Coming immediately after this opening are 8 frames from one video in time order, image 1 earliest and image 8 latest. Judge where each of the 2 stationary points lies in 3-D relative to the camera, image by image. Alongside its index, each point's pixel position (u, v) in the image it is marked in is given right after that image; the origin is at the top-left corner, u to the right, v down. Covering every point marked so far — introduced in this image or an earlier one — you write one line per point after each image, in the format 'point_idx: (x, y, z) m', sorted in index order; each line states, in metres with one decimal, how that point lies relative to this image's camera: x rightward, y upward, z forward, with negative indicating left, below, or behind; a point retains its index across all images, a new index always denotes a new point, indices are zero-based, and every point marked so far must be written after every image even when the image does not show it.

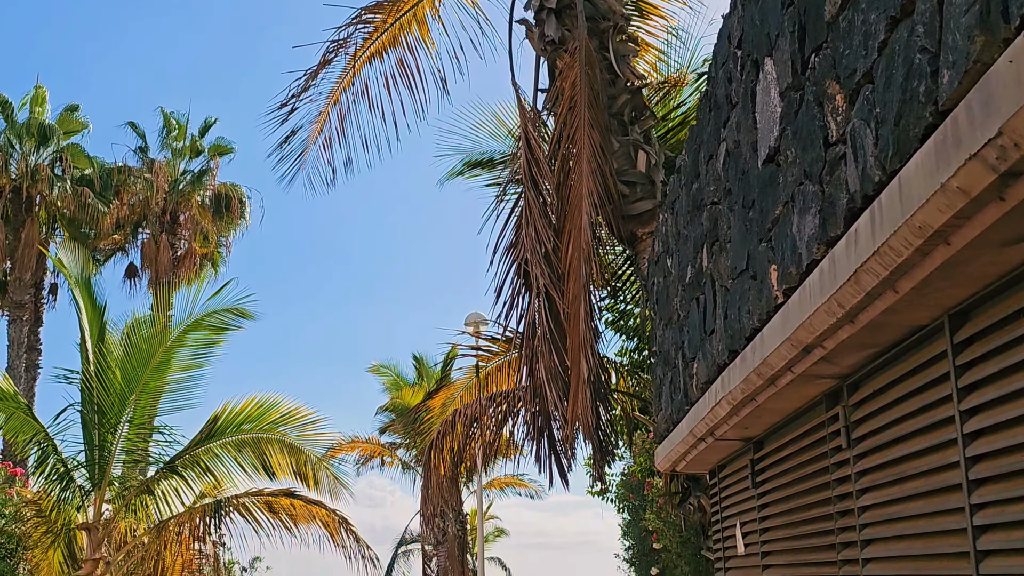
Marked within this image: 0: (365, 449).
0: (-3.5, -3.9, +18.7) m
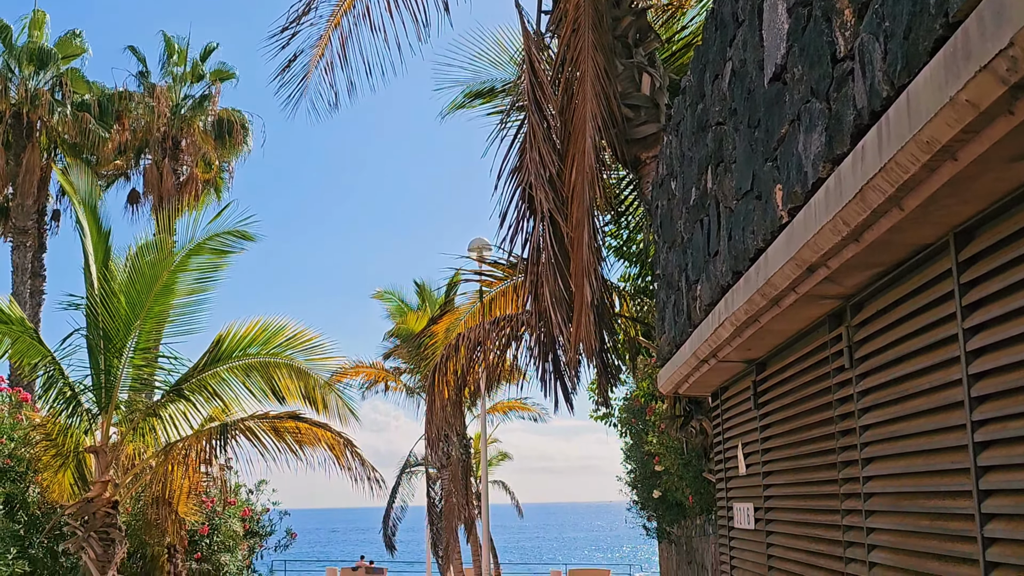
0: (-3.4, -2.0, +18.8) m
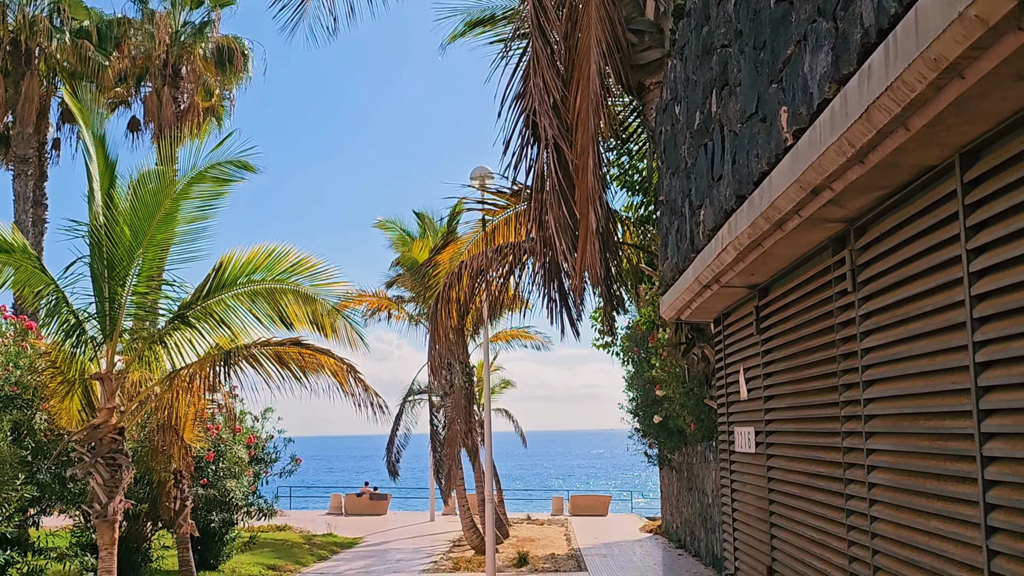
0: (-3.4, -0.3, +18.8) m
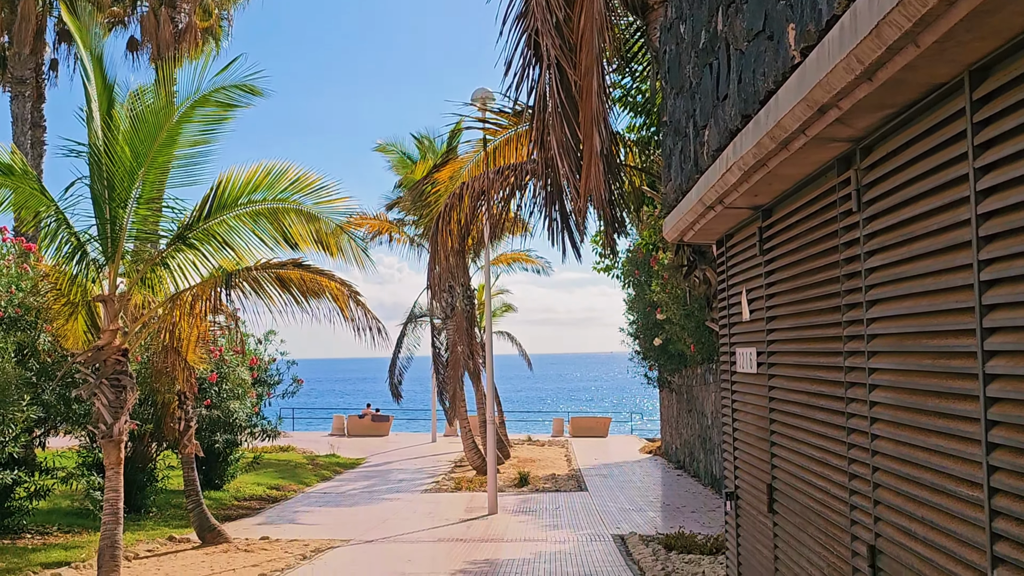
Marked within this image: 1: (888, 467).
0: (-3.3, +1.5, +18.7) m
1: (+1.1, -0.5, +2.2) m
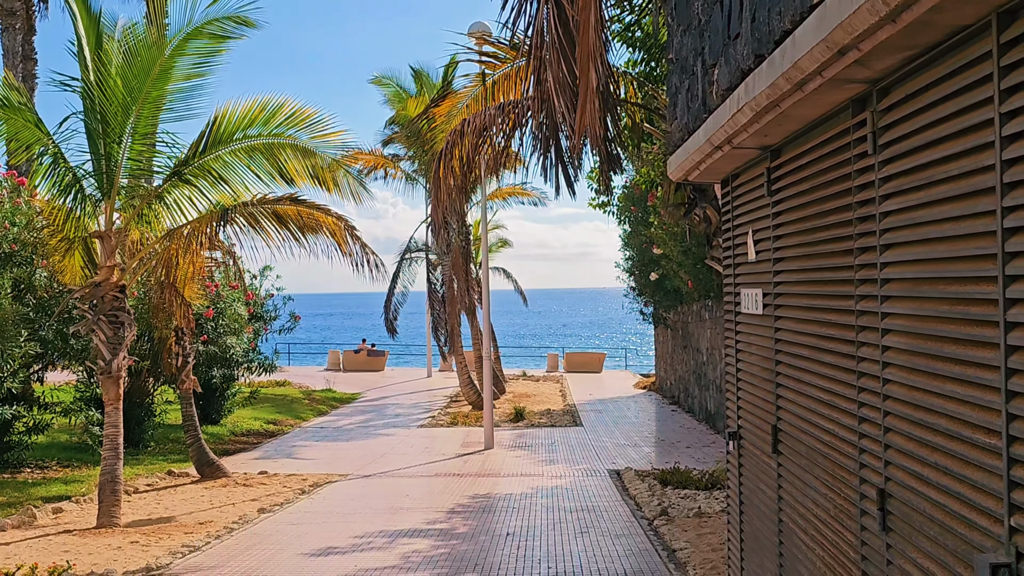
0: (-3.4, +3.0, +18.4) m
1: (+1.1, -0.4, +2.2) m
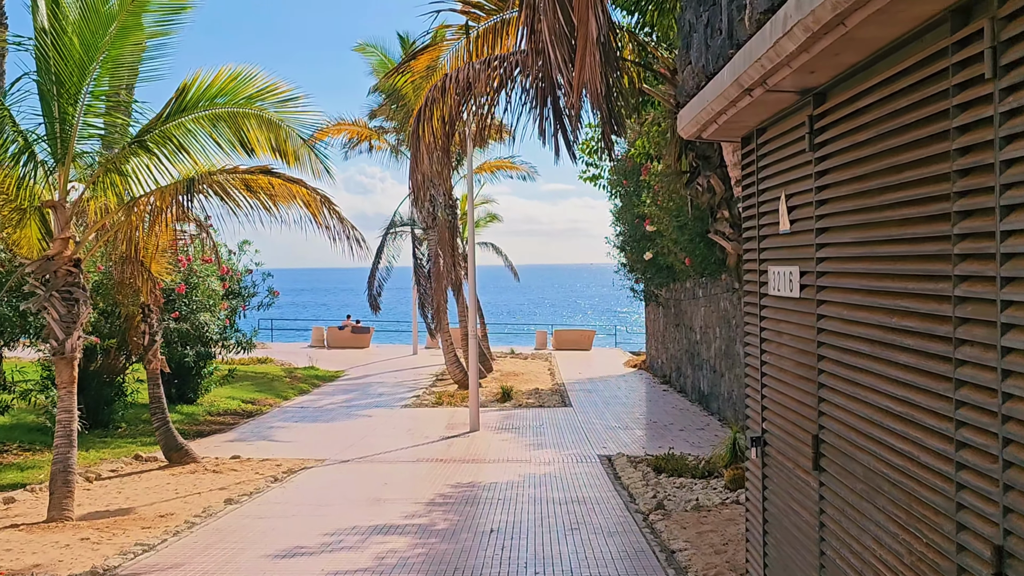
0: (-3.7, +3.6, +17.7) m
1: (+1.0, -0.3, +1.7) m
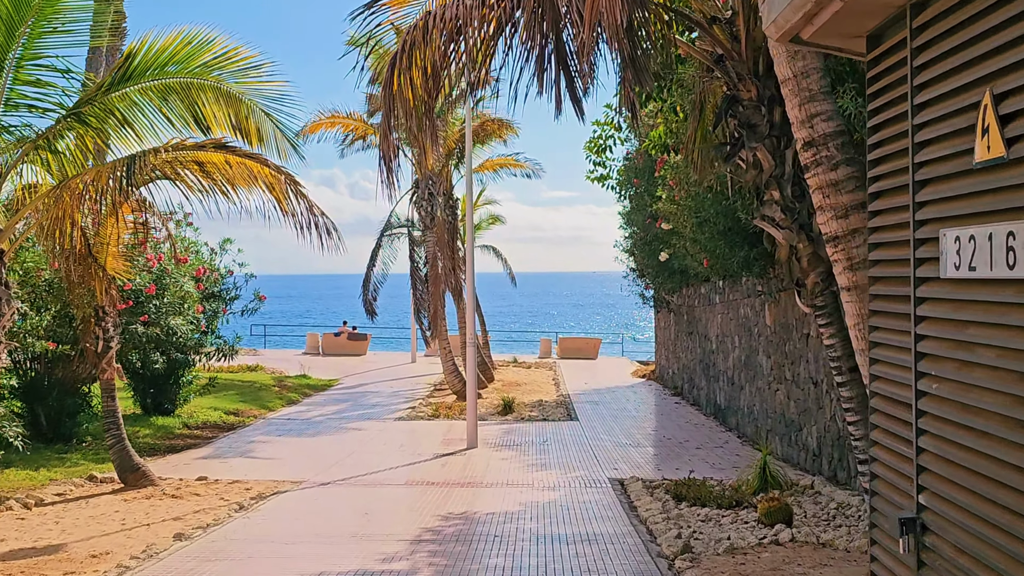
0: (-3.6, +3.5, +16.7) m
1: (+1.0, -0.3, +0.6) m
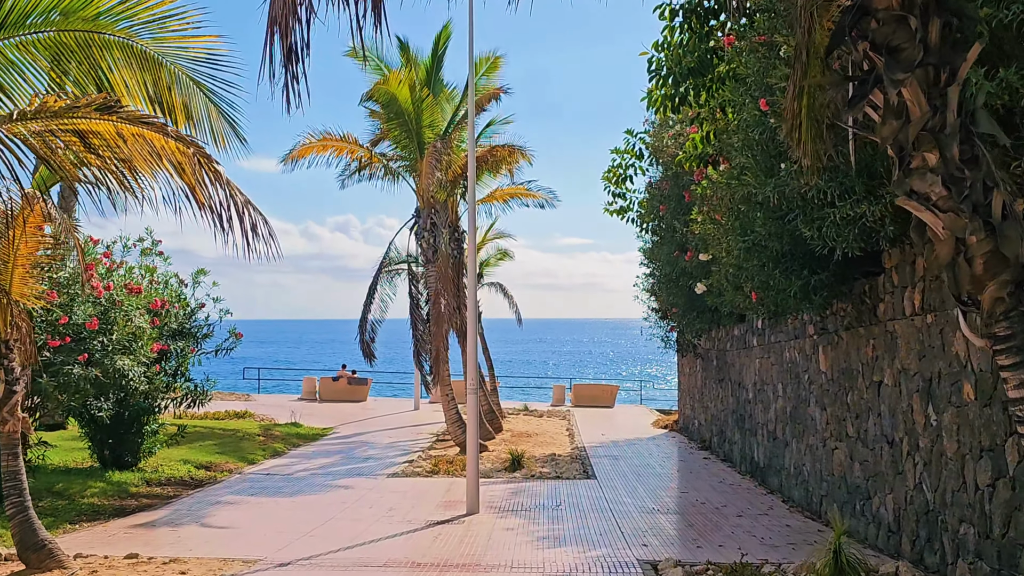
0: (-3.4, +2.8, +15.3) m
1: (+1.0, -0.1, -1.0) m
